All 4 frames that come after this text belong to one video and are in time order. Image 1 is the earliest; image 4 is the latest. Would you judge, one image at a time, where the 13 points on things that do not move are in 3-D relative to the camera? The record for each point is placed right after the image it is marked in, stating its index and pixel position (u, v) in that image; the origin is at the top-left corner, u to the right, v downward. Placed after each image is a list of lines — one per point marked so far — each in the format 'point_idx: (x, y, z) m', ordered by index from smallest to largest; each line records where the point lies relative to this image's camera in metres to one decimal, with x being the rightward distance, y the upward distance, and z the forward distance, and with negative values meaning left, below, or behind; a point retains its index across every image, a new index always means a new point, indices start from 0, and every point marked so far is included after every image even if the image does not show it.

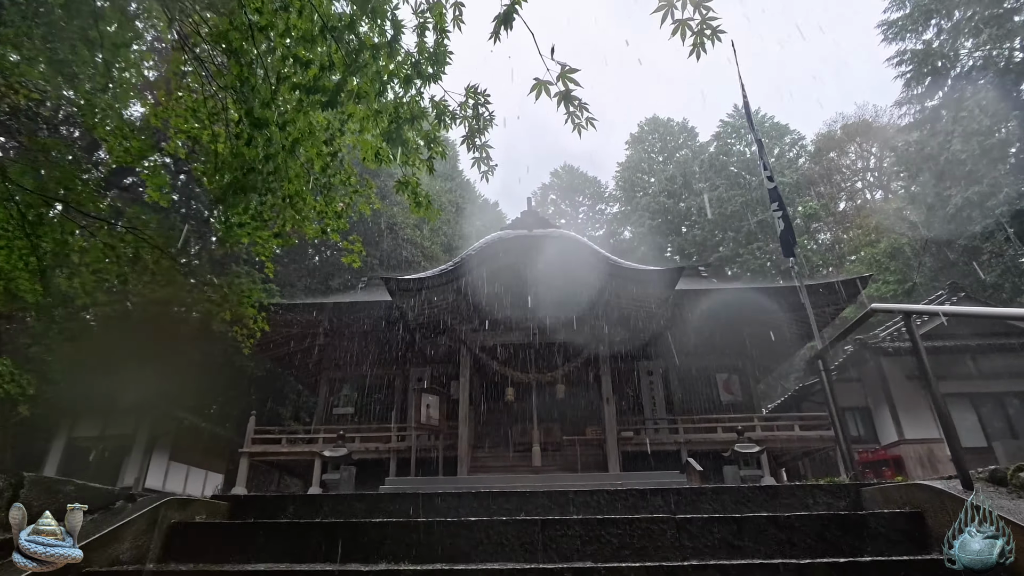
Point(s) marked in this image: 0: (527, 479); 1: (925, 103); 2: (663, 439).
0: (+0.2, -2.5, +7.6) m
1: (+10.9, +4.9, +15.1) m
2: (+2.4, -2.5, +9.4) m
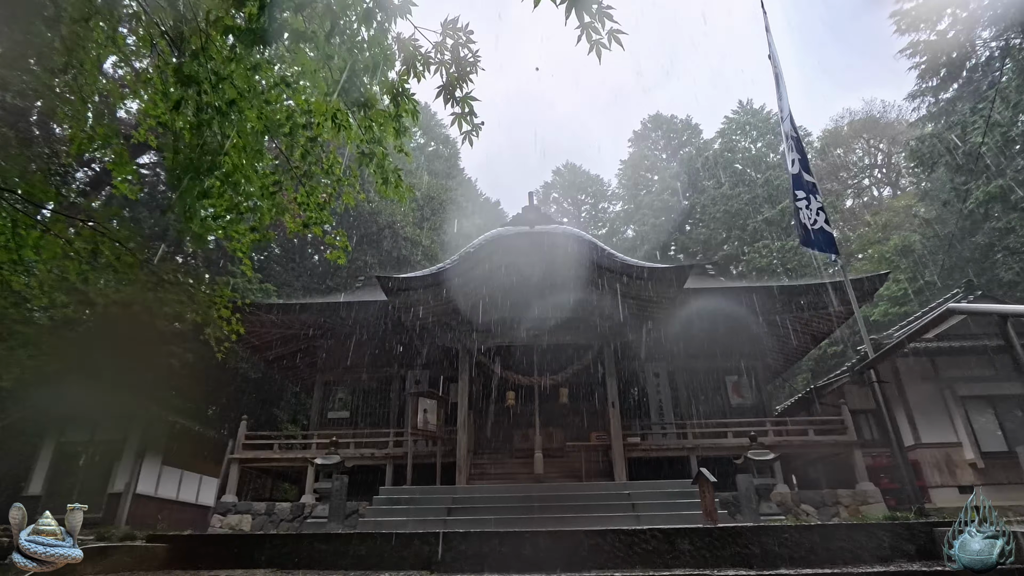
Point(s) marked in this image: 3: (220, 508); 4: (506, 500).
0: (+0.2, -2.5, +7.2) m
1: (+10.9, +4.9, +14.7) m
2: (+2.5, -2.5, +9.0) m
3: (-4.5, -3.4, +8.9) m
4: (-0.1, -2.6, +7.0) m
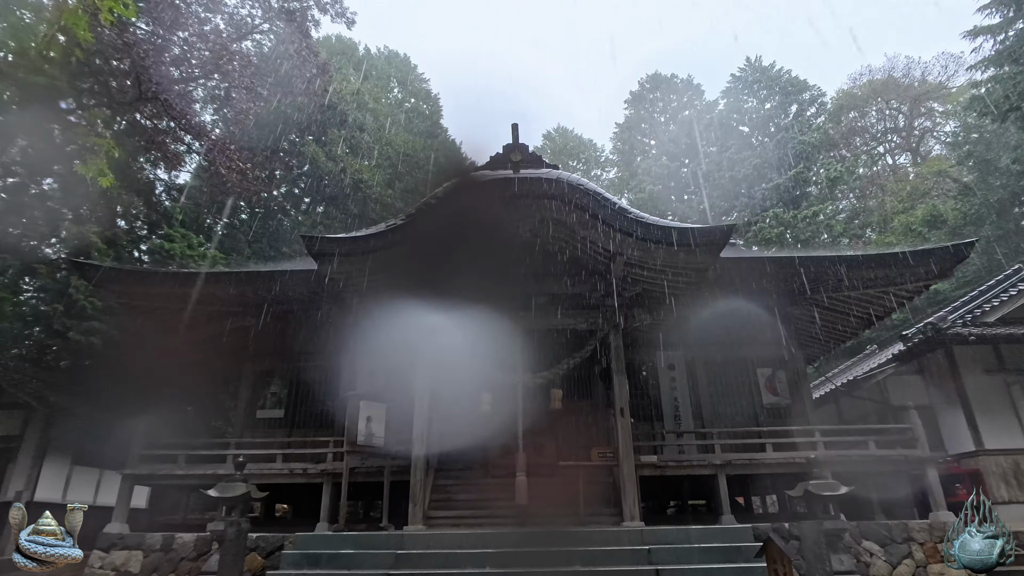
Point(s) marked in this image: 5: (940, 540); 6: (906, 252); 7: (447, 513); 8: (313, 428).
0: (0.0, -2.2, +5.1) m
1: (+10.6, +5.4, +12.5) m
2: (+2.2, -2.1, +6.9) m
3: (-4.8, -3.0, +6.8) m
4: (-0.3, -2.3, +4.9) m
5: (+4.8, -2.8, +6.5) m
6: (+5.1, +0.5, +7.4) m
7: (-0.8, -2.7, +6.8) m
8: (-3.1, -2.2, +8.9) m
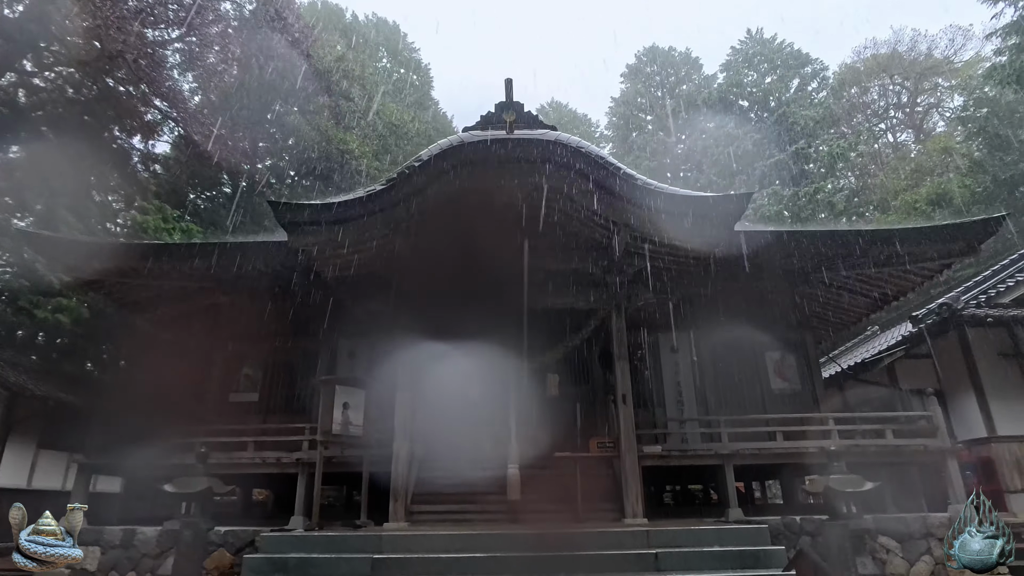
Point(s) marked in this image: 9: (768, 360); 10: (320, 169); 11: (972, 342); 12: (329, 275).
0: (-0.1, -2.0, +4.6) m
1: (+10.4, +5.9, +11.8) m
2: (+2.1, -1.8, +6.5) m
3: (-4.9, -2.7, +6.2) m
4: (-0.4, -2.1, +4.4) m
5: (+4.7, -2.6, +6.1) m
6: (+5.0, +0.7, +6.9) m
7: (-0.9, -2.4, +6.3) m
8: (-3.2, -1.8, +8.4) m
9: (+3.6, -1.0, +8.2) m
10: (-6.1, +3.8, +18.4) m
11: (+7.4, -0.9, +9.3) m
12: (-2.2, +0.2, +6.9) m
